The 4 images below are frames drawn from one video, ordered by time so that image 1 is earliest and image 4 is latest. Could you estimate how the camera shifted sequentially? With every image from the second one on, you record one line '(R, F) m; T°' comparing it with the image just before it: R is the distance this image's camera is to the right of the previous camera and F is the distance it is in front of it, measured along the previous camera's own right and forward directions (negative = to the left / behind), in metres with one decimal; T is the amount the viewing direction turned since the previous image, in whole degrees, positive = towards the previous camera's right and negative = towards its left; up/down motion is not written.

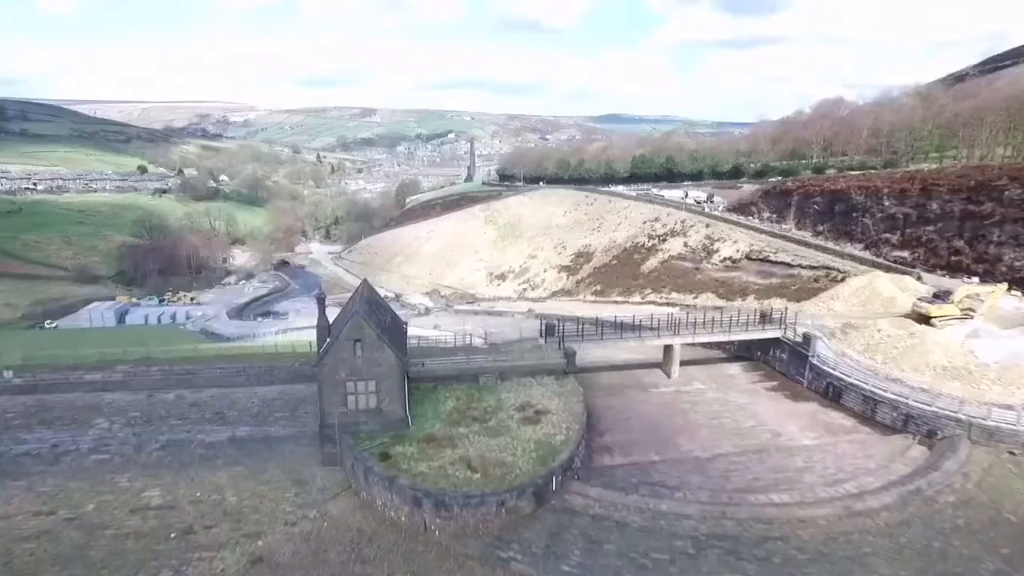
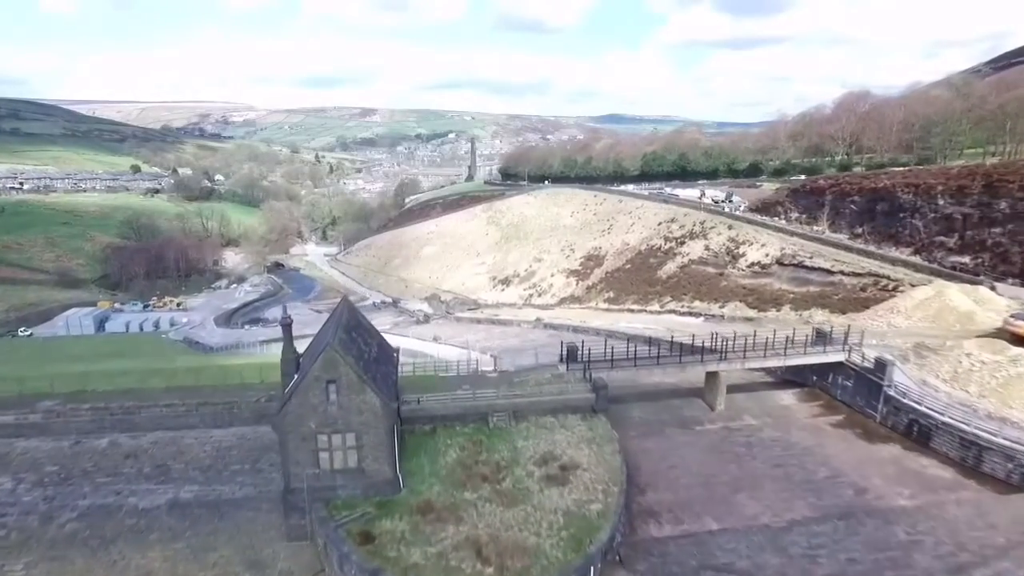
(-0.8, +4.1) m; 0°
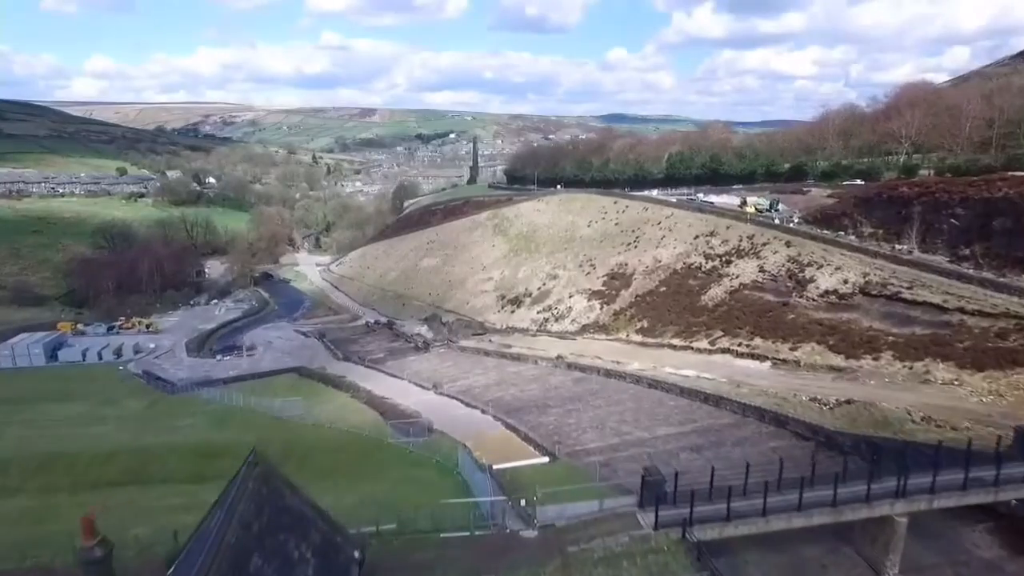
(-1.7, +8.1) m; 0°
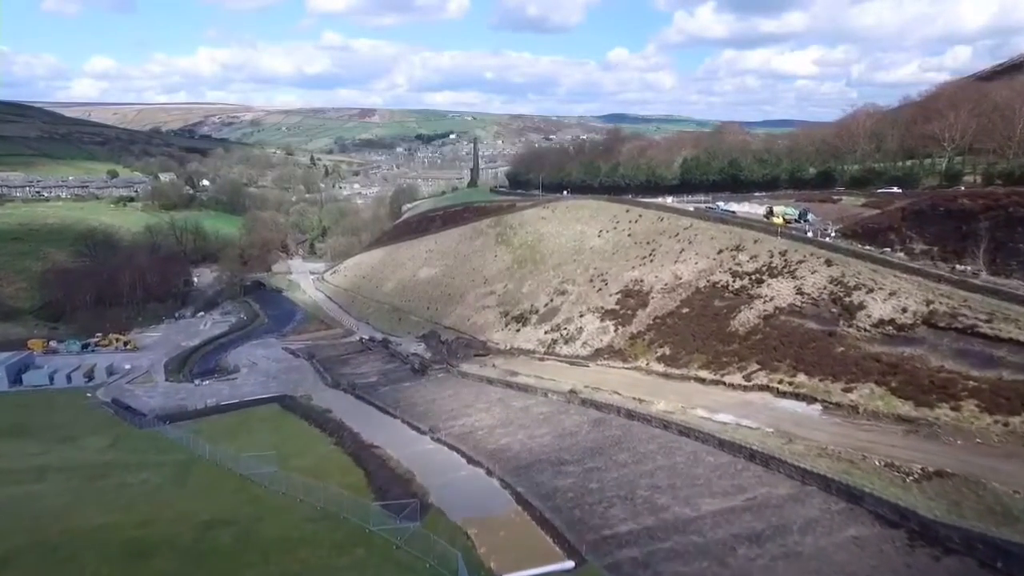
(-0.6, +4.6) m; 0°
